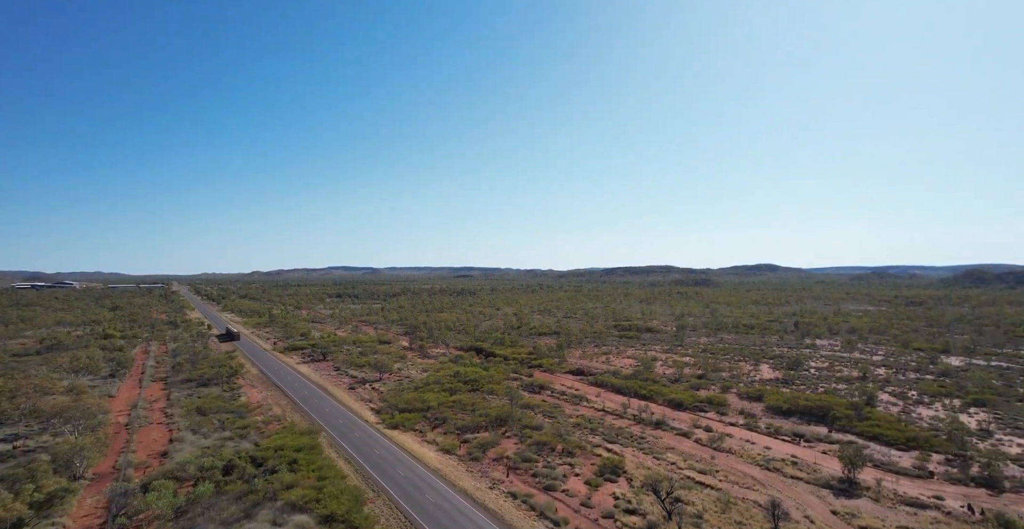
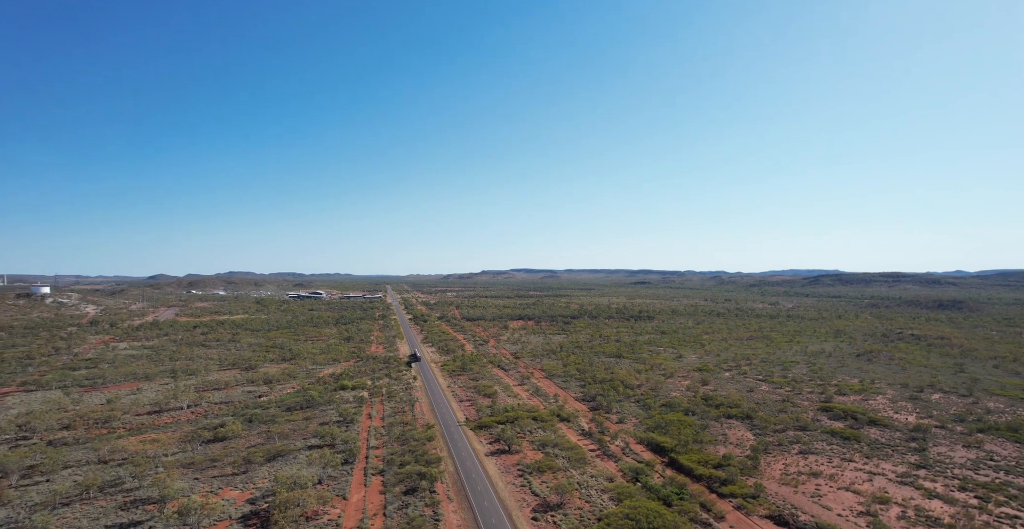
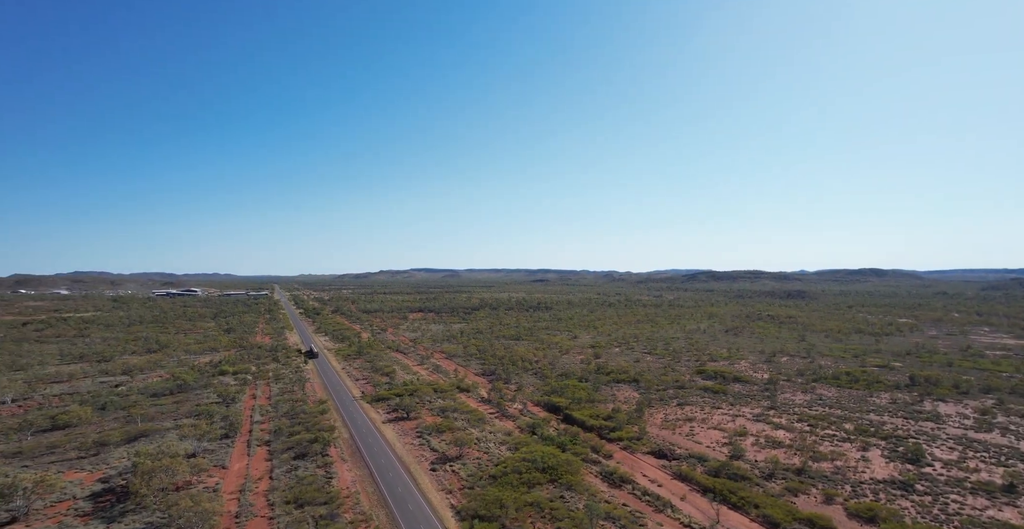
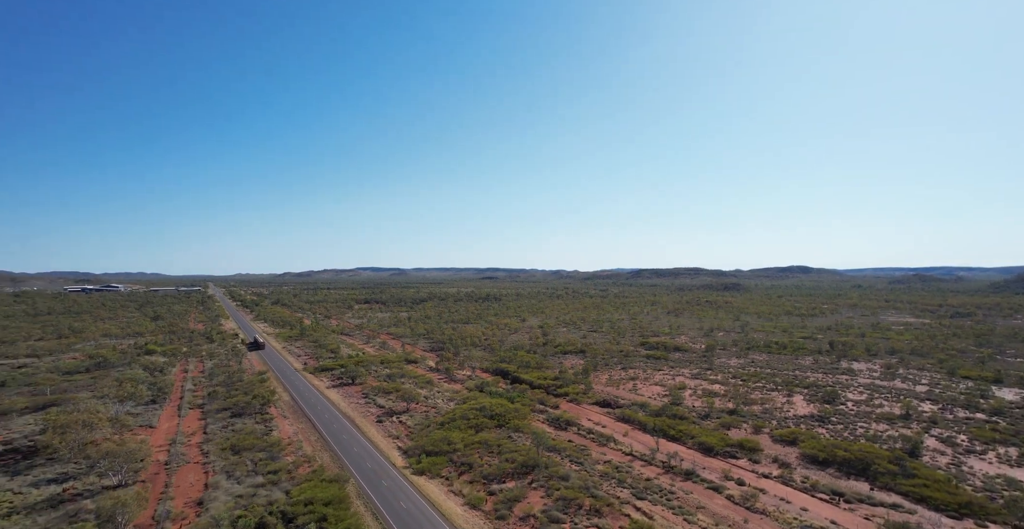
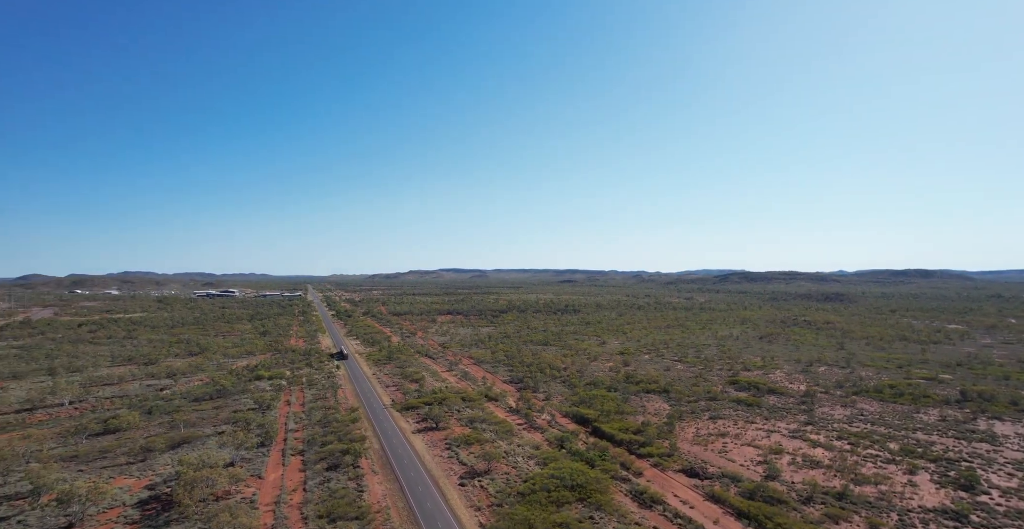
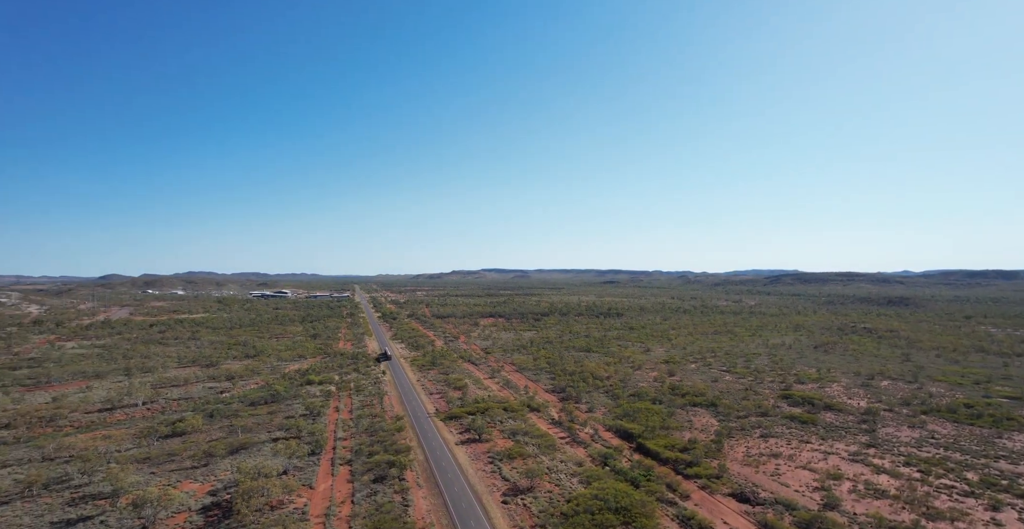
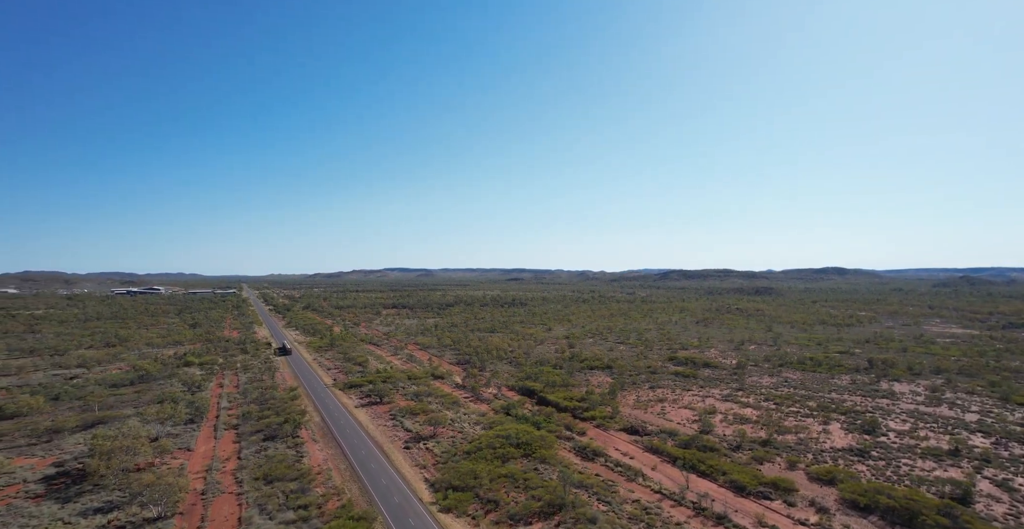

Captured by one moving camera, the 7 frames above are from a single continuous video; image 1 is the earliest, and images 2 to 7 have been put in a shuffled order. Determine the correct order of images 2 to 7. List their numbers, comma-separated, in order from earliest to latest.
4, 7, 3, 5, 6, 2
